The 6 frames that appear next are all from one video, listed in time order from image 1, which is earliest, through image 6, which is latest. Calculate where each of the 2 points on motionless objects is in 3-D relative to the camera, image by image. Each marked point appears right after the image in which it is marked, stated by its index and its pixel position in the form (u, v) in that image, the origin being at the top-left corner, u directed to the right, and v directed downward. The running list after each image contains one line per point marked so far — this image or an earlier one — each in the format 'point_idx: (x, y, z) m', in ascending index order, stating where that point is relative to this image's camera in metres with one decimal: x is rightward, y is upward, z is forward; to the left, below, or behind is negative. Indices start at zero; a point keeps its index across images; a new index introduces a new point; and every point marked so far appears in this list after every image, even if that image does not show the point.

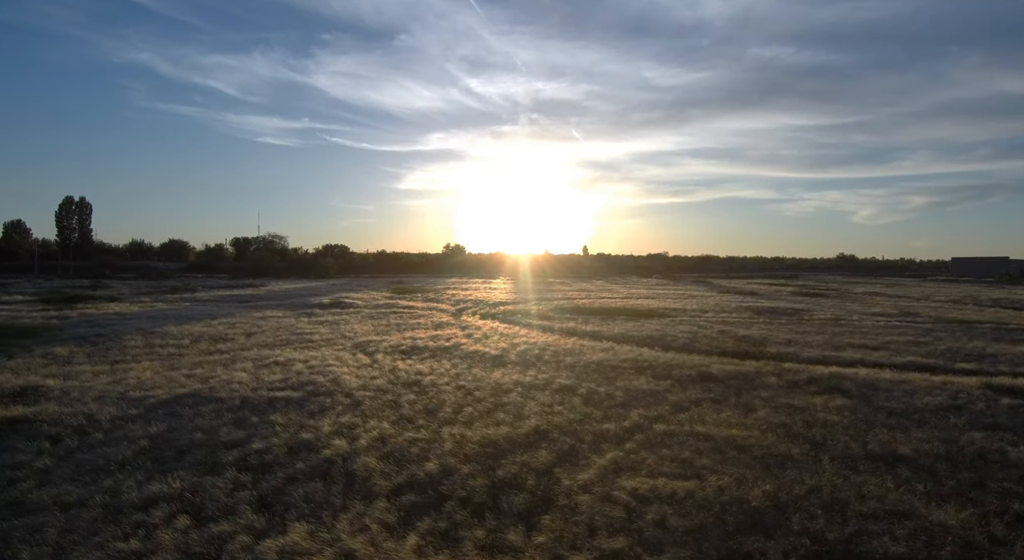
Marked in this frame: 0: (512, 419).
0: (0.0, -3.7, +13.6) m
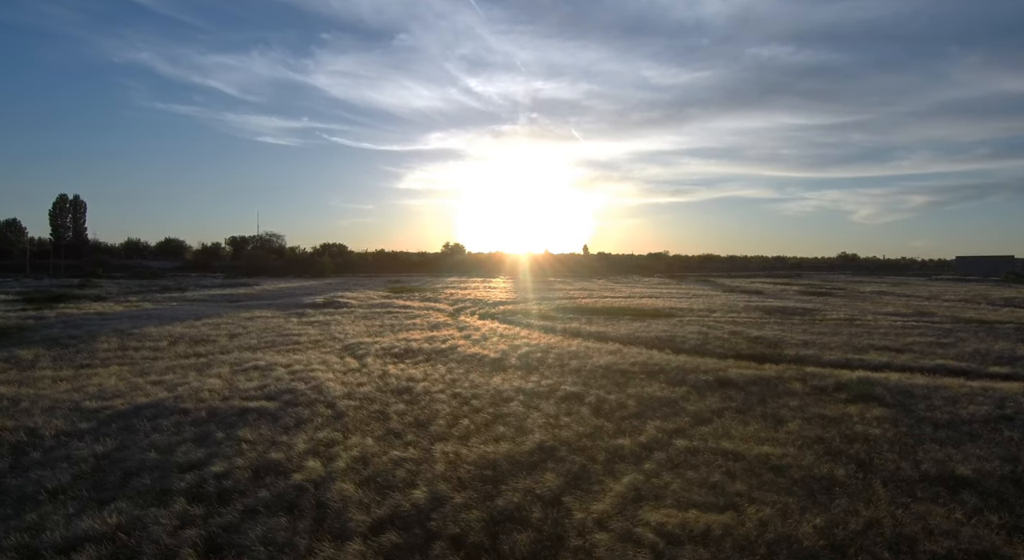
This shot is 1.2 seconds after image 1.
0: (0.0, -3.6, +12.0) m
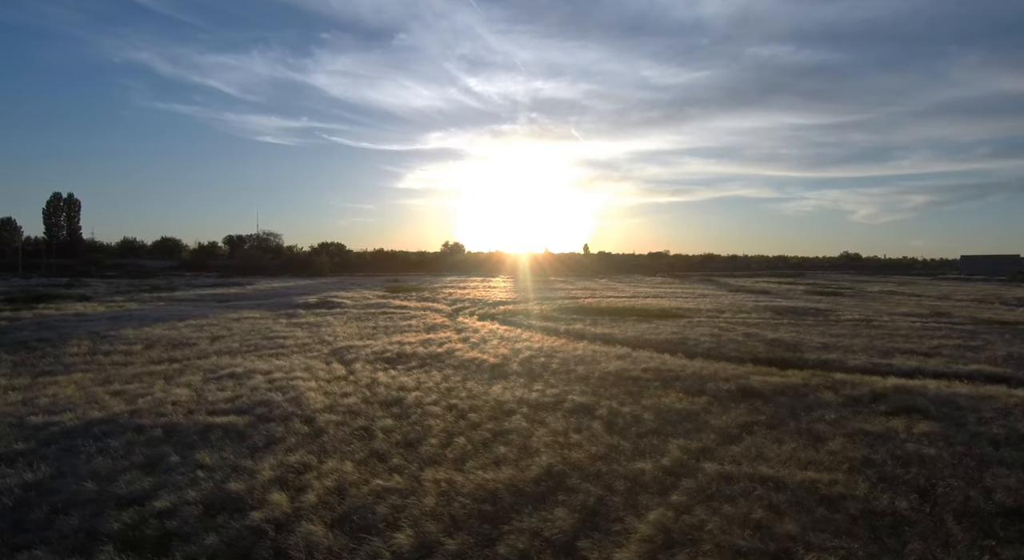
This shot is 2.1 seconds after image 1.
0: (+0.1, -3.5, +10.4) m
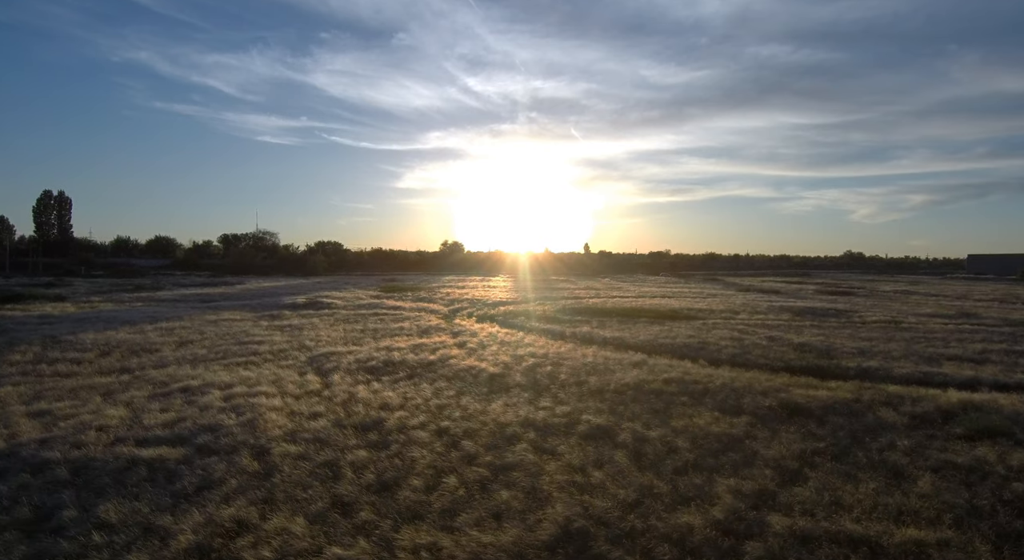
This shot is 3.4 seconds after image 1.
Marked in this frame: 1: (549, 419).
0: (+0.2, -3.5, +8.0) m
1: (+0.9, -3.2, +12.0) m
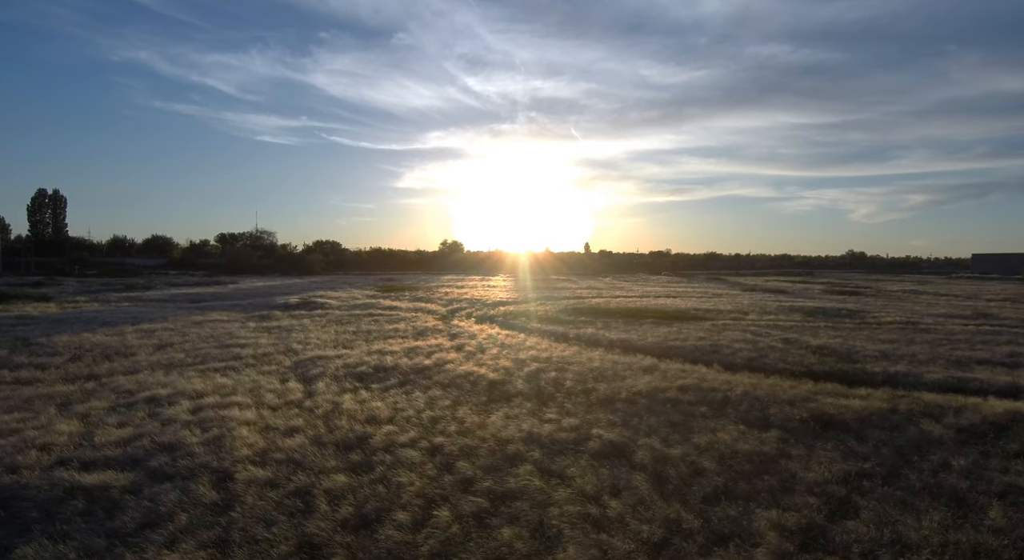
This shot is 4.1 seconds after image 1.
0: (+0.2, -3.4, +6.7) m
1: (+0.9, -3.2, +10.7) m
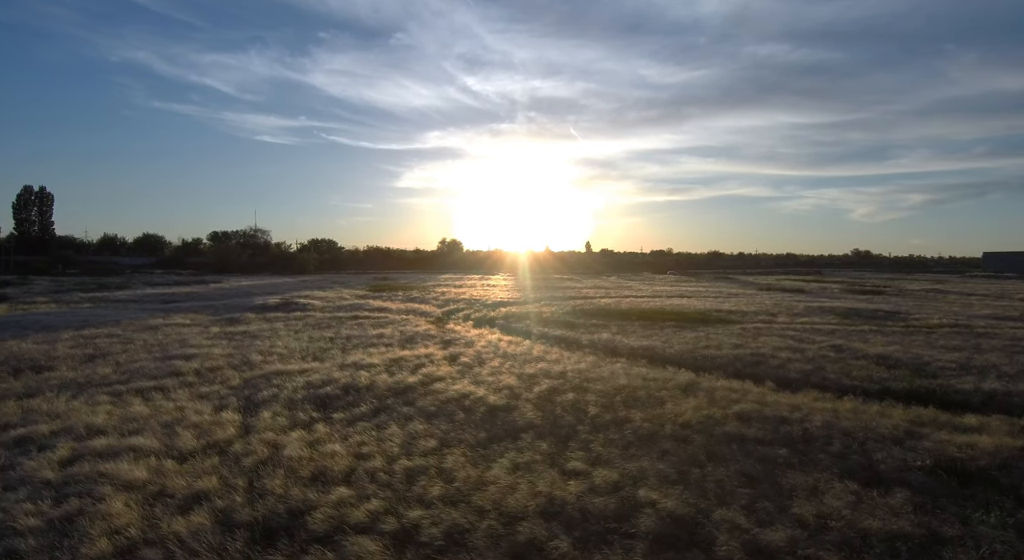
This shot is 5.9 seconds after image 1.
0: (+0.4, -3.3, +3.3) m
1: (+1.1, -3.1, +7.3) m
